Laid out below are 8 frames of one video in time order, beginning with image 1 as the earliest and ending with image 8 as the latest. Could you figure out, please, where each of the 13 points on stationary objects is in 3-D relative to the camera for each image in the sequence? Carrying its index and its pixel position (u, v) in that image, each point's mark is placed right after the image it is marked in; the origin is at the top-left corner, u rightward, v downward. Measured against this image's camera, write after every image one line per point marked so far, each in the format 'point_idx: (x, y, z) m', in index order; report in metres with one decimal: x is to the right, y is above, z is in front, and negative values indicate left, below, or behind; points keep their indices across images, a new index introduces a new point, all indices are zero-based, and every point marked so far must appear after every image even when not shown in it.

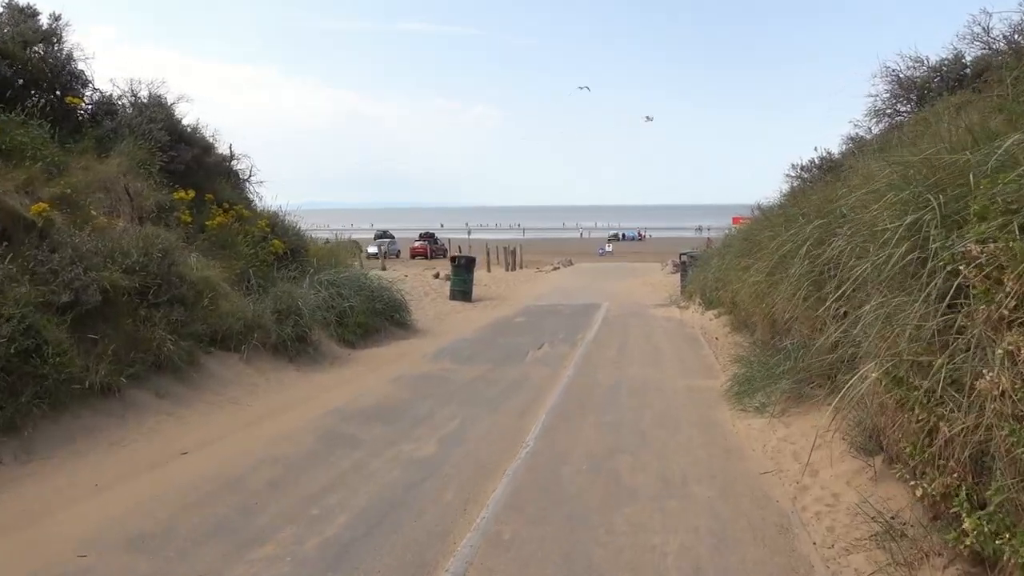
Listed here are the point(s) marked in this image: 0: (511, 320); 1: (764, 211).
0: (0.0, -0.7, +17.7) m
1: (+4.7, +1.4, +14.2) m
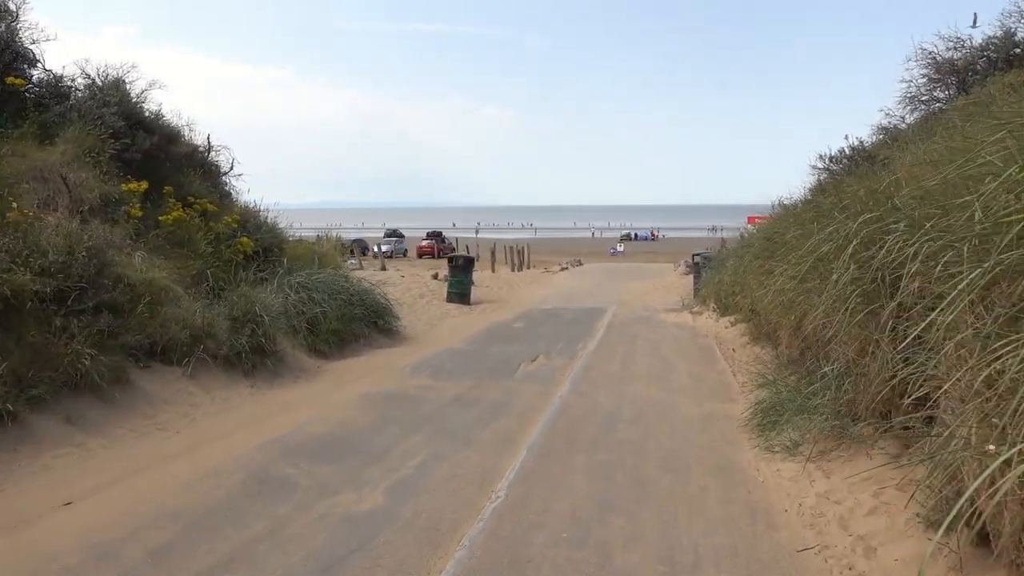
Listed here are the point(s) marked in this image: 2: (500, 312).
0: (-0.1, -0.8, +16.3) m
1: (+4.6, +1.3, +12.8) m
2: (-0.3, -0.6, +19.0) m
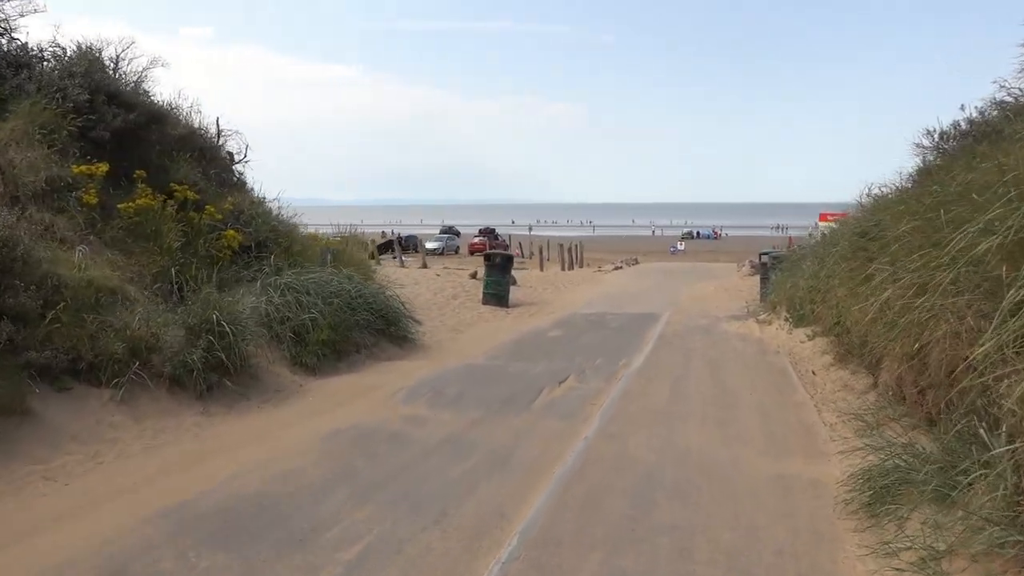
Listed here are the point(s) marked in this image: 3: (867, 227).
0: (+0.6, -0.8, +14.2) m
1: (+5.0, +1.2, +10.3) m
2: (+0.6, -0.6, +16.9) m
3: (+4.1, +0.7, +9.0) m
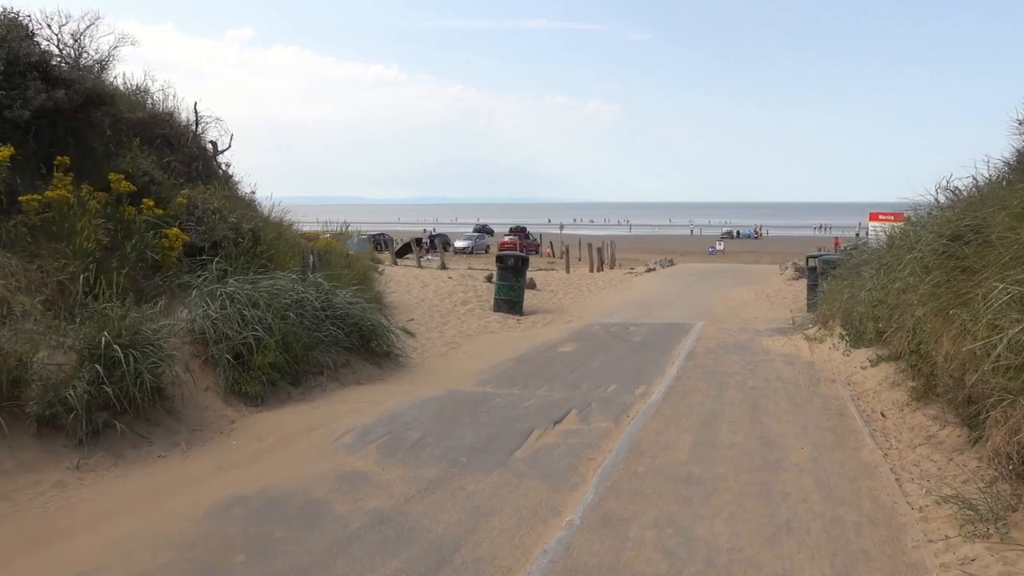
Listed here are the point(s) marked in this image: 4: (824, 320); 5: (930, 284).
0: (+0.7, -1.0, +12.3) m
1: (+4.9, +1.0, +8.2) m
2: (+0.8, -0.8, +15.0) m
3: (+4.0, +0.5, +6.9) m
4: (+4.9, -0.5, +12.1) m
5: (+3.7, 0.0, +6.8) m
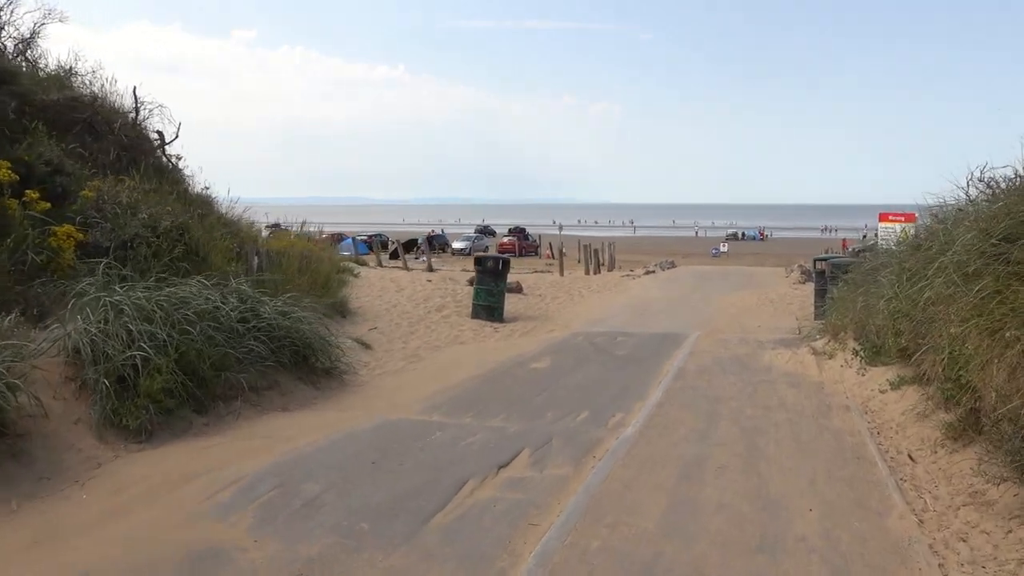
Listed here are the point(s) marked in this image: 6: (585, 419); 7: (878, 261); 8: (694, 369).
0: (+0.2, -1.1, +10.9) m
1: (+4.4, +1.0, +6.8) m
2: (+0.4, -0.9, +13.6) m
3: (+3.5, +0.4, +5.4) m
4: (+4.4, -0.6, +10.6) m
5: (+3.2, -0.1, +5.3) m
6: (+0.7, -1.3, +7.4) m
7: (+4.7, +0.4, +9.9) m
8: (+2.4, -1.0, +10.0) m
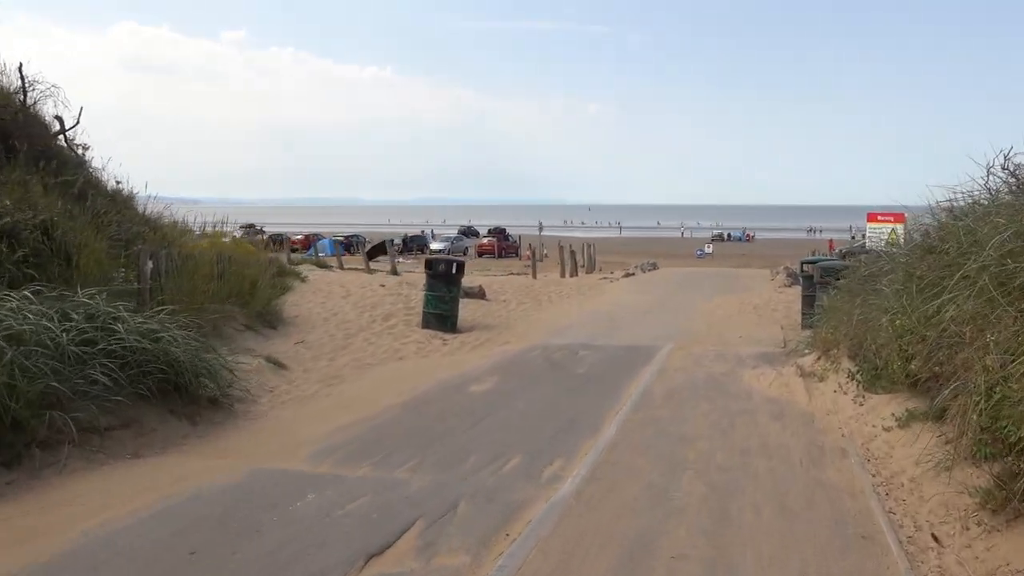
0: (-0.5, -1.2, +9.3) m
1: (+3.7, +0.8, +5.2) m
2: (-0.4, -1.0, +12.0) m
3: (+2.8, +0.3, +3.9) m
4: (+3.7, -0.7, +9.1) m
5: (+2.5, -0.2, +3.8) m
6: (0.0, -1.4, +5.8) m
7: (+4.0, +0.2, +8.4) m
8: (+1.6, -1.2, +8.4) m
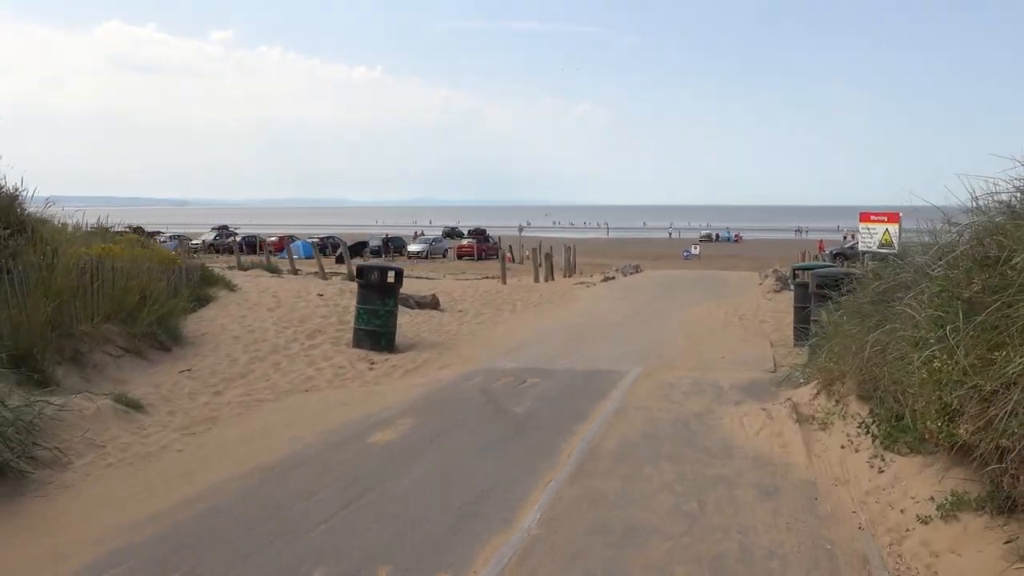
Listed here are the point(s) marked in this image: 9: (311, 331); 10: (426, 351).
0: (-1.3, -1.3, +7.3) m
1: (+3.0, +0.7, +3.3) m
2: (-1.2, -1.2, +10.0) m
3: (+2.1, +0.2, +1.9) m
4: (+2.9, -0.9, +7.1) m
5: (+1.8, -0.3, +1.8) m
6: (-0.7, -1.5, +3.8) m
7: (+3.2, +0.1, +6.5) m
8: (+0.9, -1.3, +6.5) m
9: (-3.2, -0.7, +12.5) m
10: (-1.3, -1.0, +11.7) m
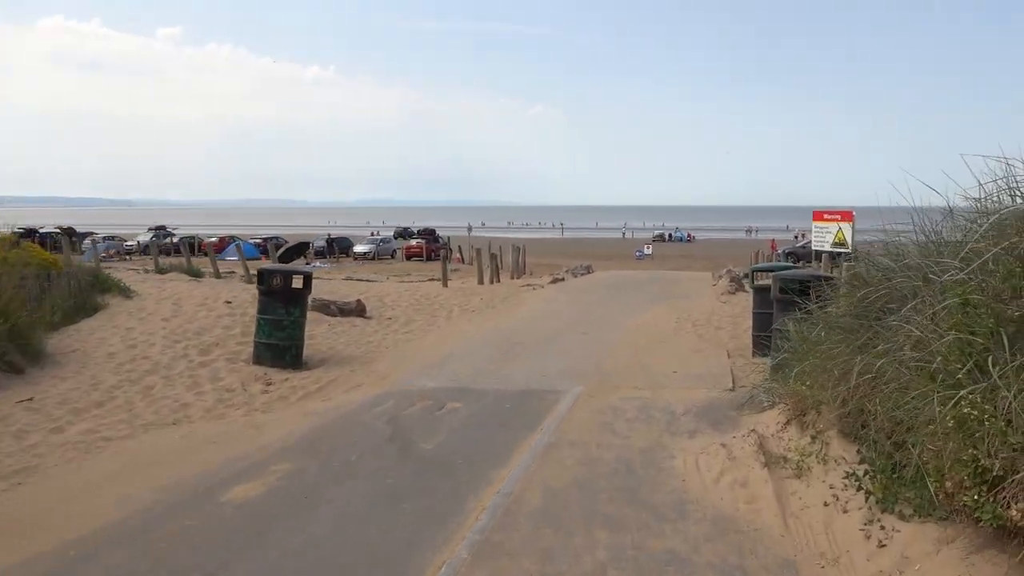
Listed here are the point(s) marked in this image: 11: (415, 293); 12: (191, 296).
0: (-2.1, -1.4, +5.7) m
1: (+2.5, +0.6, +2.0) m
2: (-2.1, -1.3, +8.4) m
3: (+1.7, +0.1, +0.6) m
4: (+2.2, -0.9, +5.8) m
5: (+1.4, -0.4, +0.5) m
6: (-1.3, -1.6, +2.3) m
7: (+2.5, 0.0, +5.2) m
8: (+0.2, -1.4, +5.0) m
9: (-4.3, -0.8, +10.8) m
10: (-2.3, -1.1, +10.2) m
11: (-2.5, -0.2, +19.5) m
12: (-6.2, -0.1, +14.9) m
